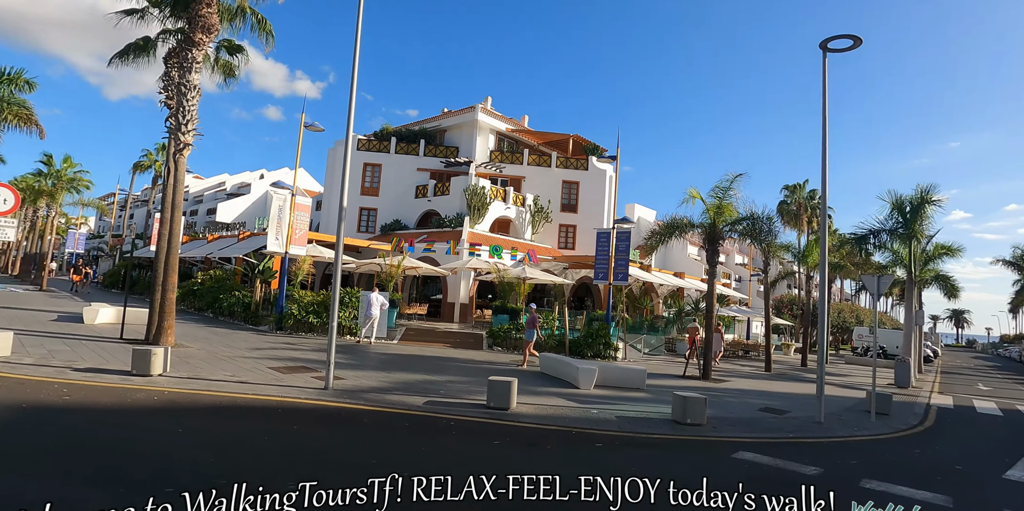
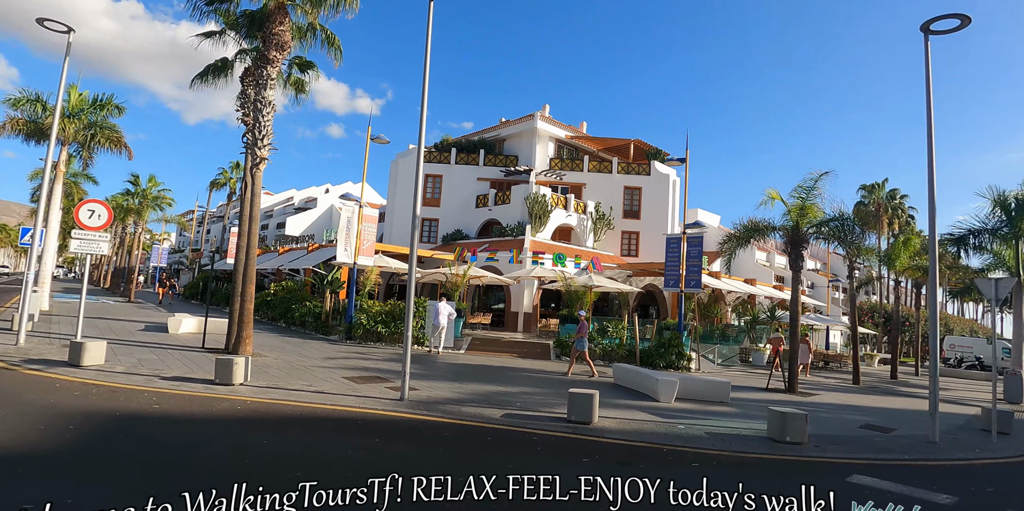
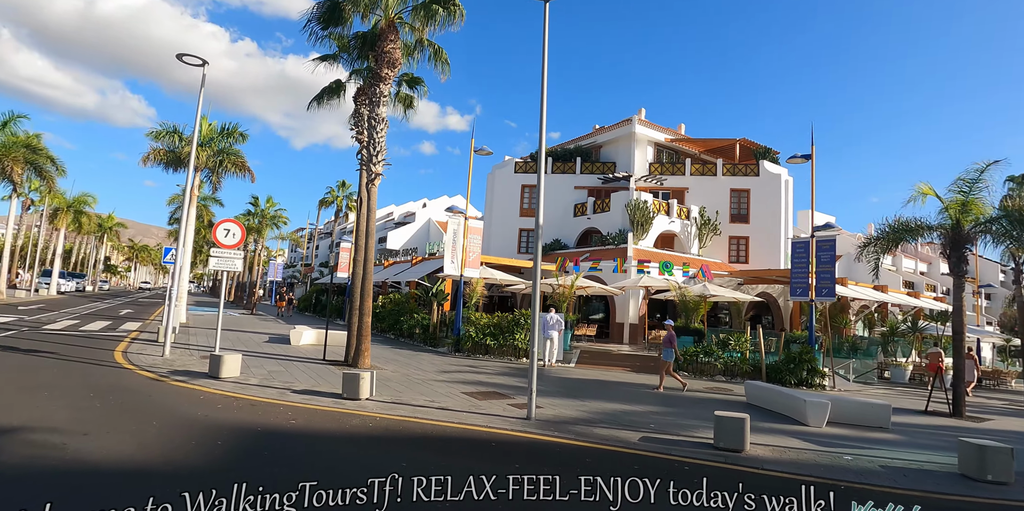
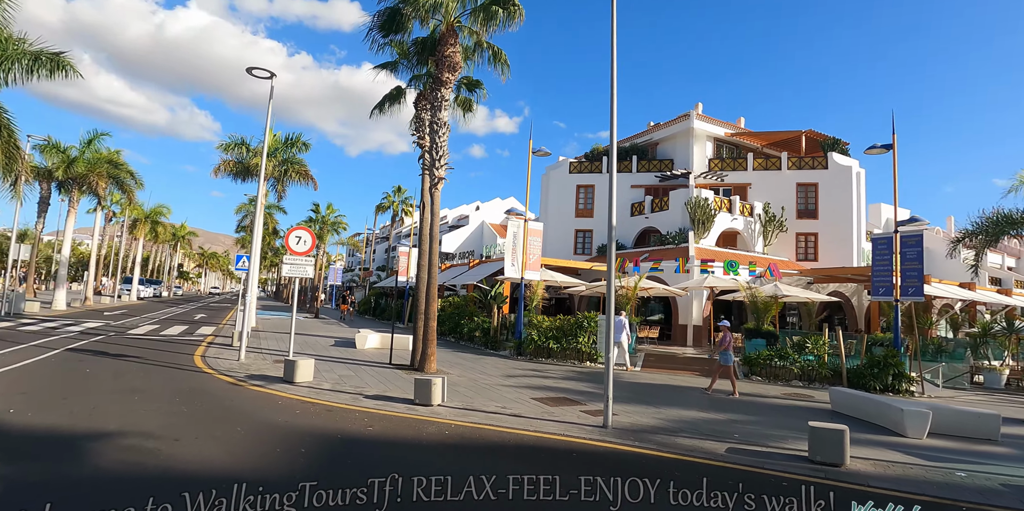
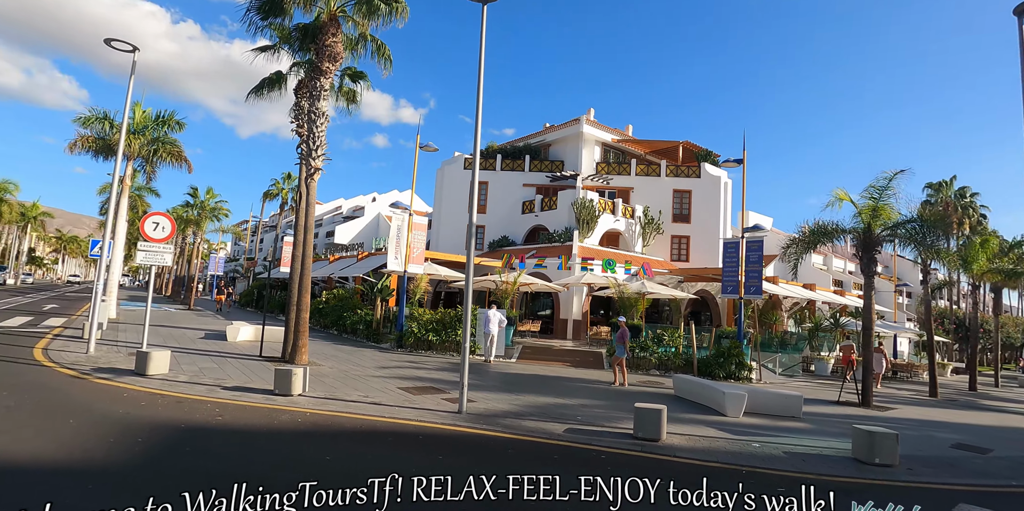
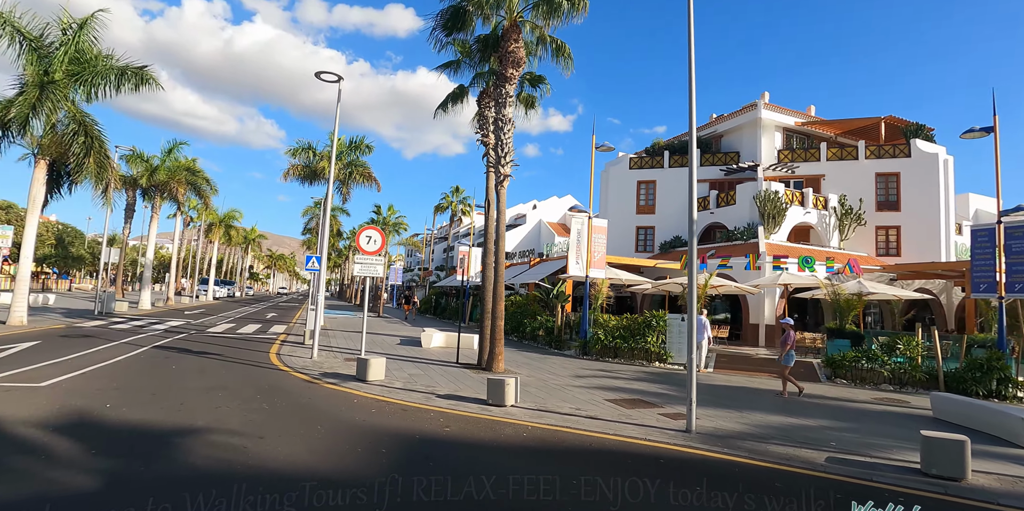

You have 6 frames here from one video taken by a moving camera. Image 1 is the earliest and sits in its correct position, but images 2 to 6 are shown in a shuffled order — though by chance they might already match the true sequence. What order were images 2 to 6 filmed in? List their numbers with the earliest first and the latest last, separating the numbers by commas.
2, 5, 3, 4, 6
